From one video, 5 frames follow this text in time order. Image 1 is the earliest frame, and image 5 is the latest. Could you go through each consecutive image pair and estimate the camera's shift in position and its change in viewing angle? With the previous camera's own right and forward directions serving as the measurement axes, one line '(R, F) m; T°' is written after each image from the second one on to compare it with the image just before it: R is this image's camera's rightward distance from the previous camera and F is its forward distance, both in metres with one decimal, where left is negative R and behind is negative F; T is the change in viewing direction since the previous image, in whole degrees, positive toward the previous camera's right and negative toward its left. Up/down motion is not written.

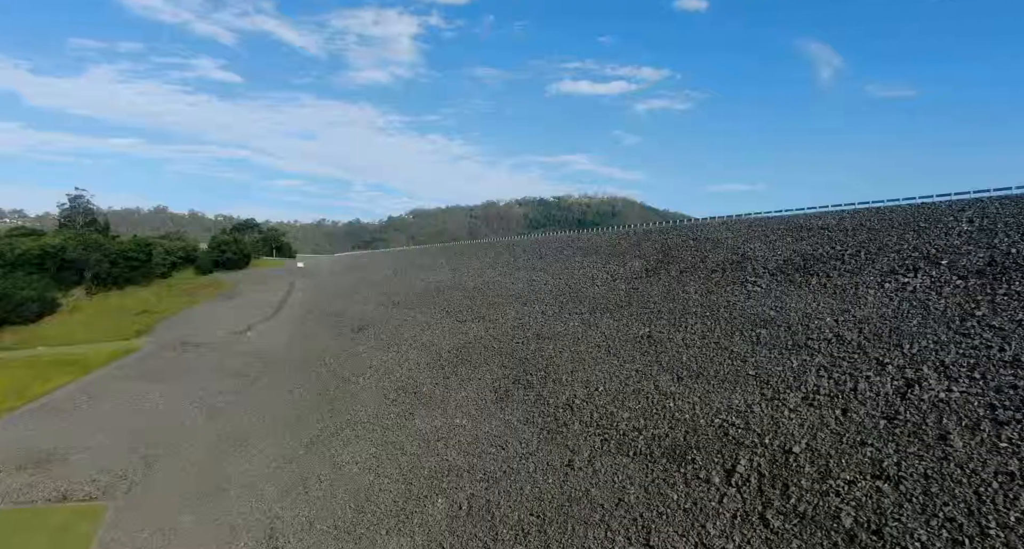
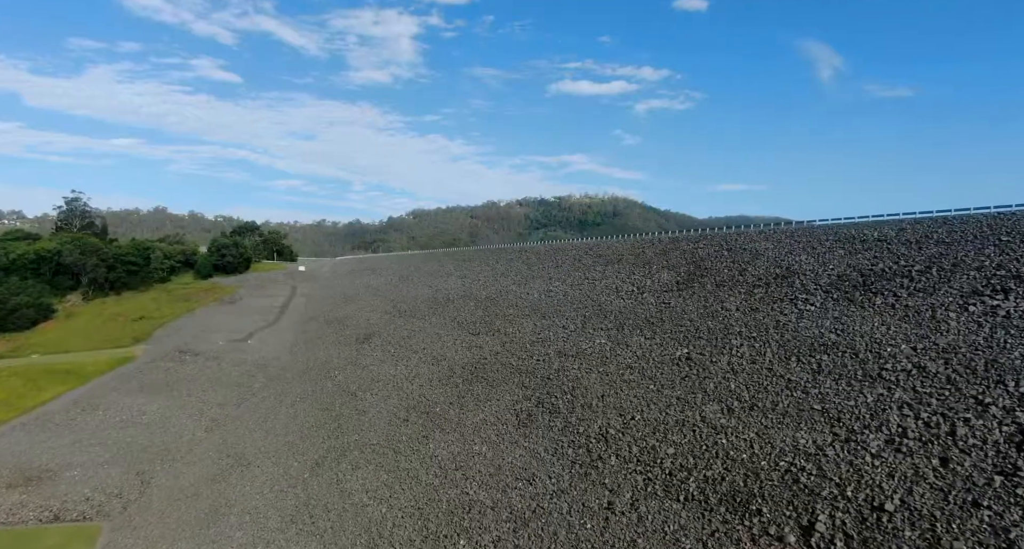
(-0.5, +1.1) m; 0°
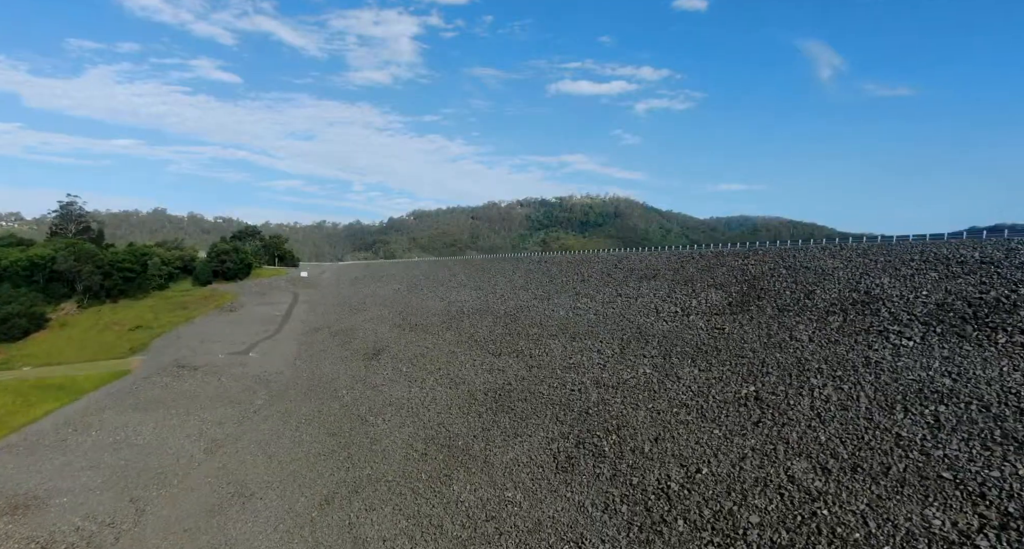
(-0.7, +1.6) m; 0°
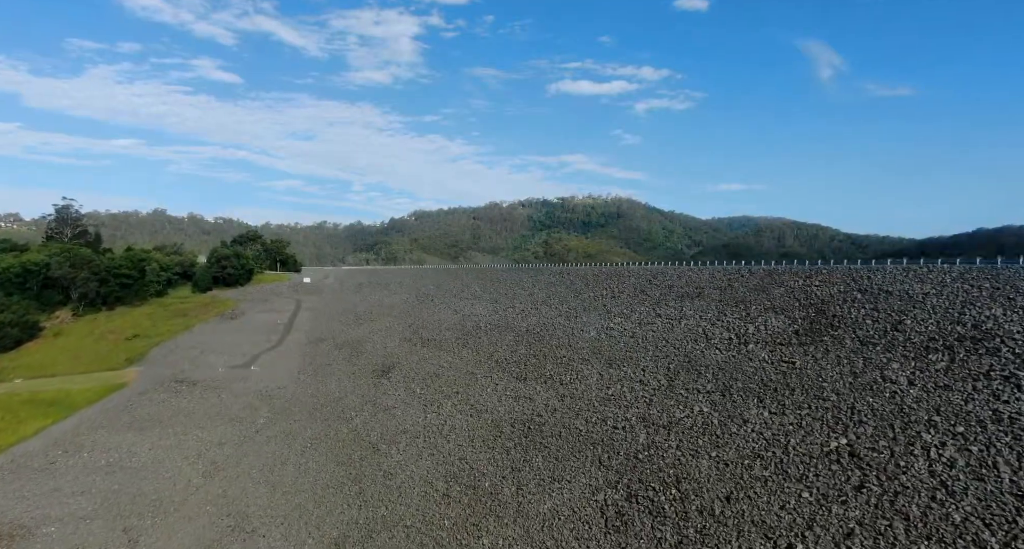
(-0.8, +1.6) m; 0°
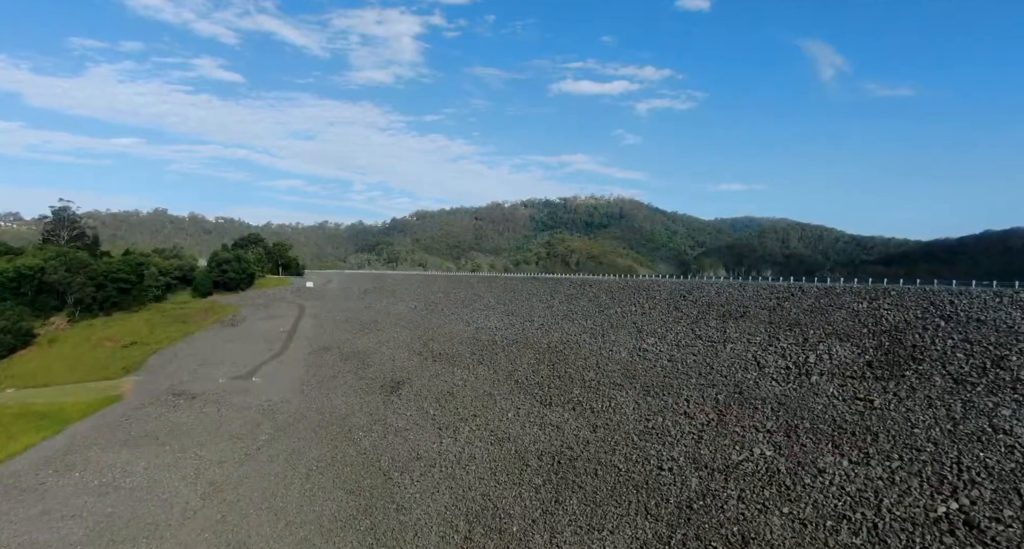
(-0.6, +1.4) m; 0°
